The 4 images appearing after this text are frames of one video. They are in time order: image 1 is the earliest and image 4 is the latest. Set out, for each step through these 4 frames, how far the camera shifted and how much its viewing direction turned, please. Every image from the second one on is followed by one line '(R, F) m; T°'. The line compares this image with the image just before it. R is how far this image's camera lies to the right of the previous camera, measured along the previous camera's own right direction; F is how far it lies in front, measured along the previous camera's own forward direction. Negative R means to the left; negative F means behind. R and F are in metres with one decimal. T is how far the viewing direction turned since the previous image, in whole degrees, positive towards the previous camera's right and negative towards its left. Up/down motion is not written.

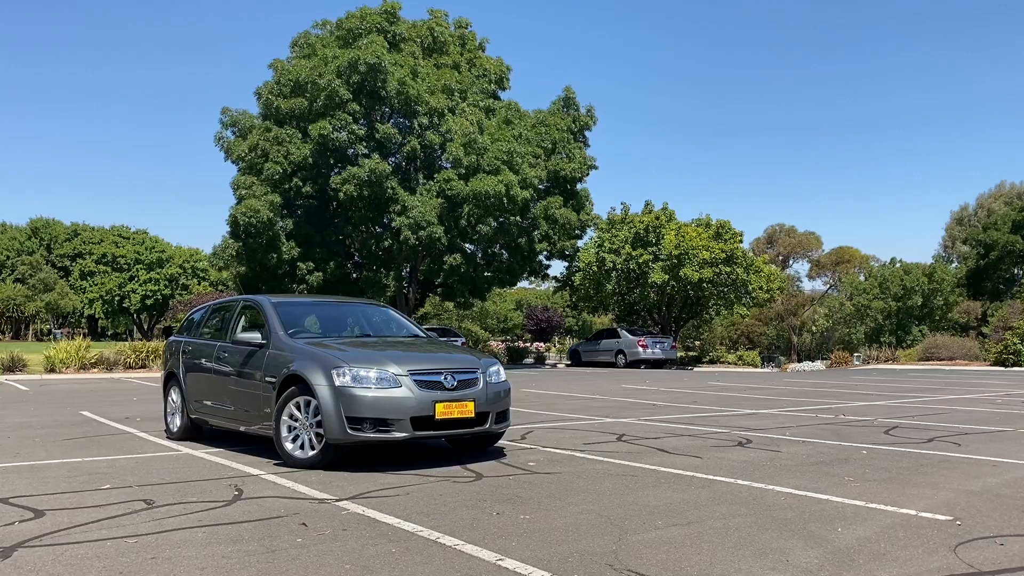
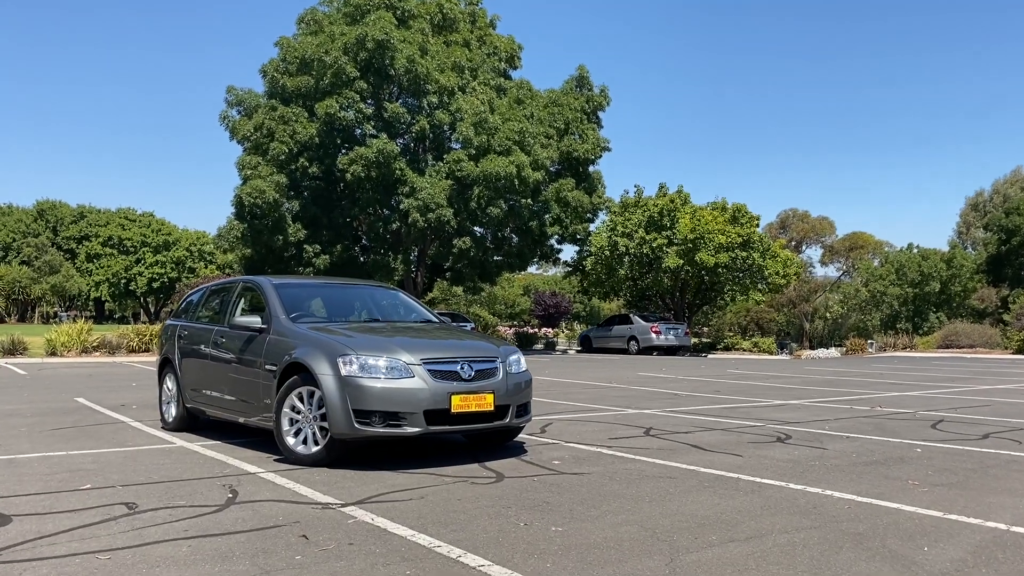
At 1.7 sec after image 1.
(-0.1, +0.7) m; 0°
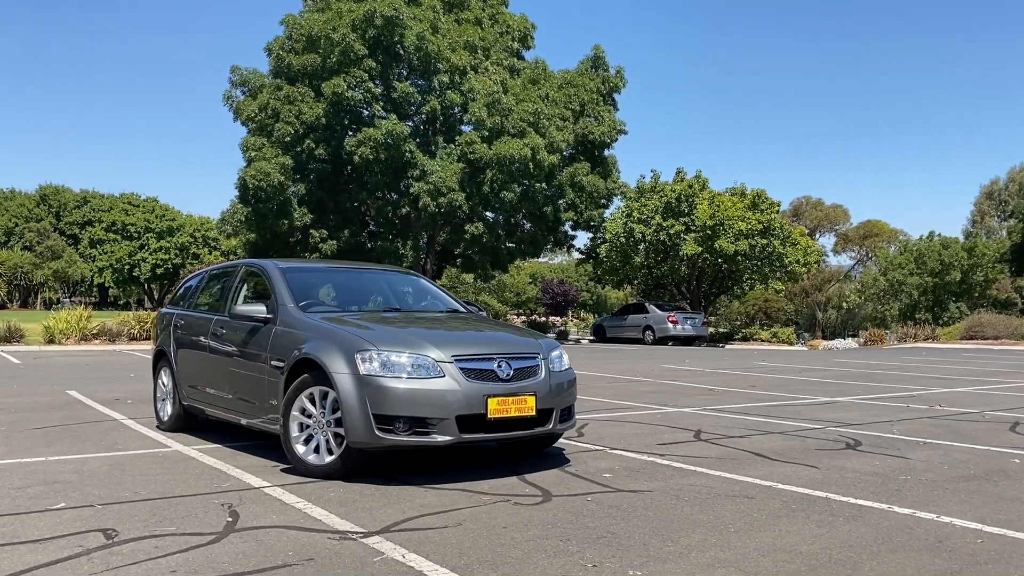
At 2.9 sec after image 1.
(-0.3, +0.9) m; 0°
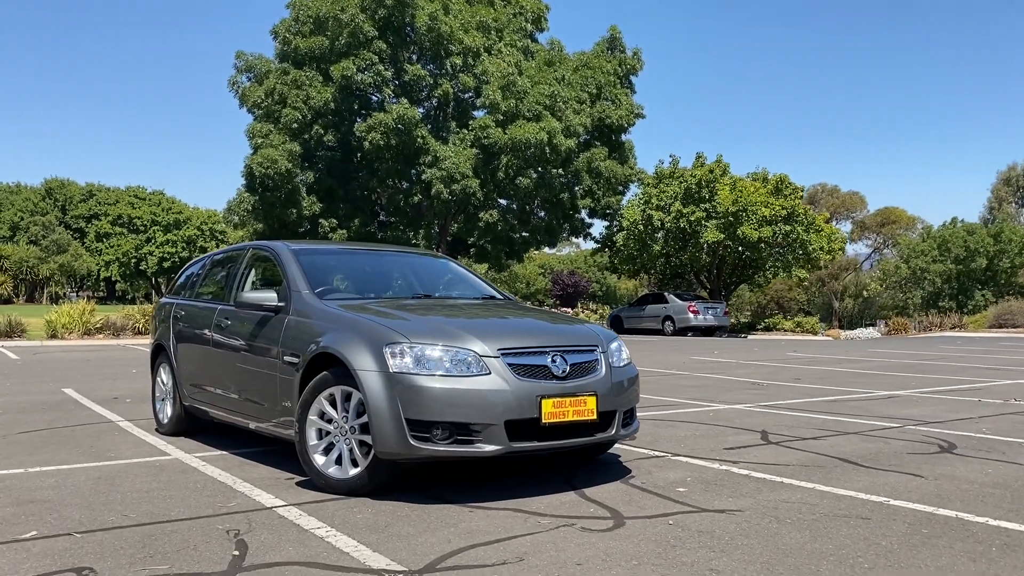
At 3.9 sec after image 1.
(-0.3, +0.9) m; 0°
